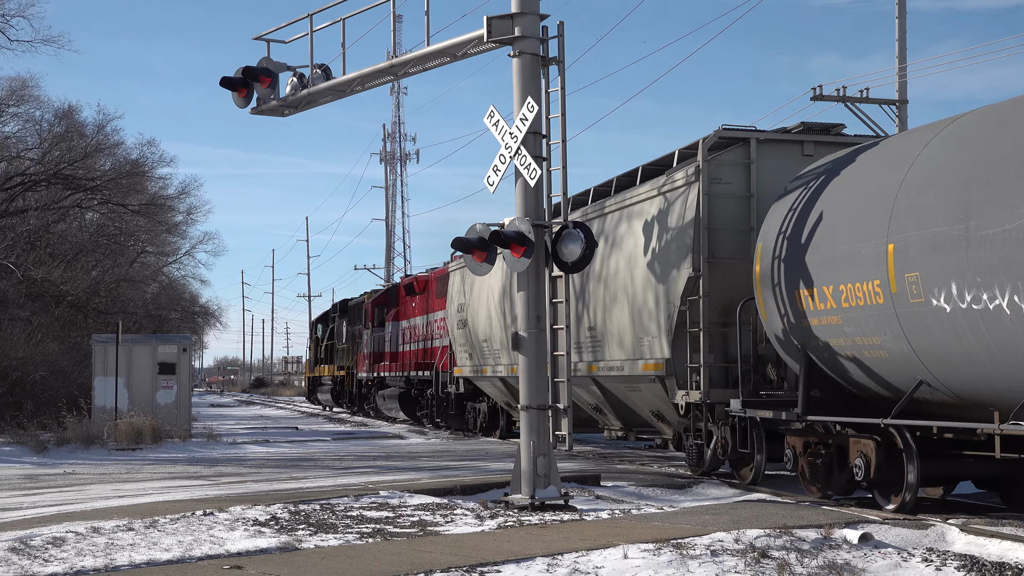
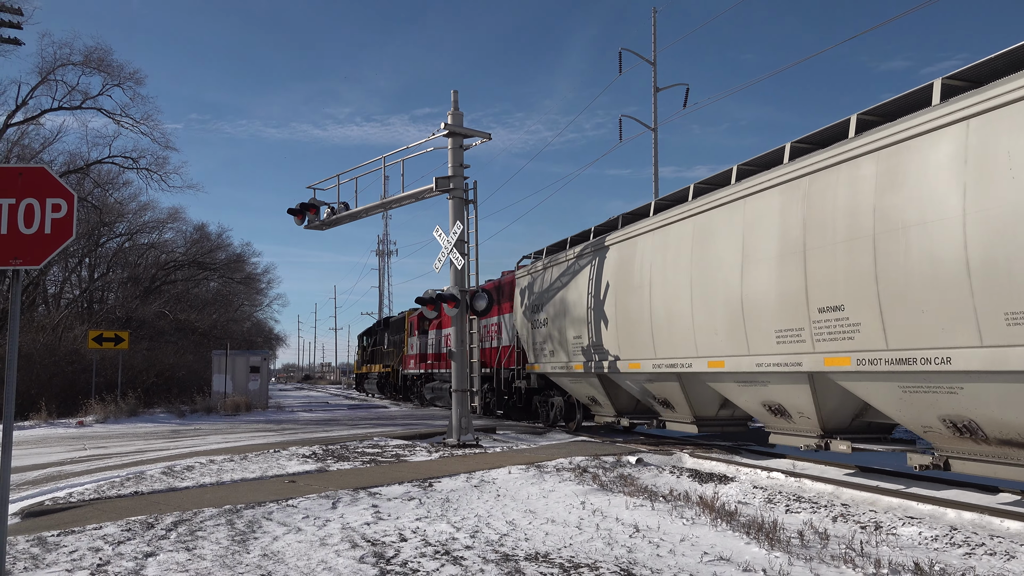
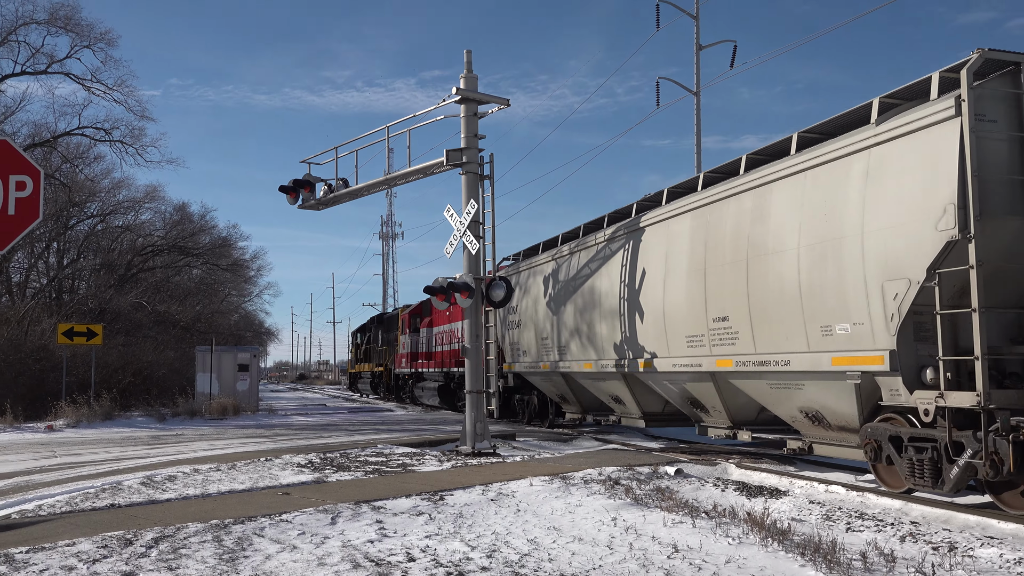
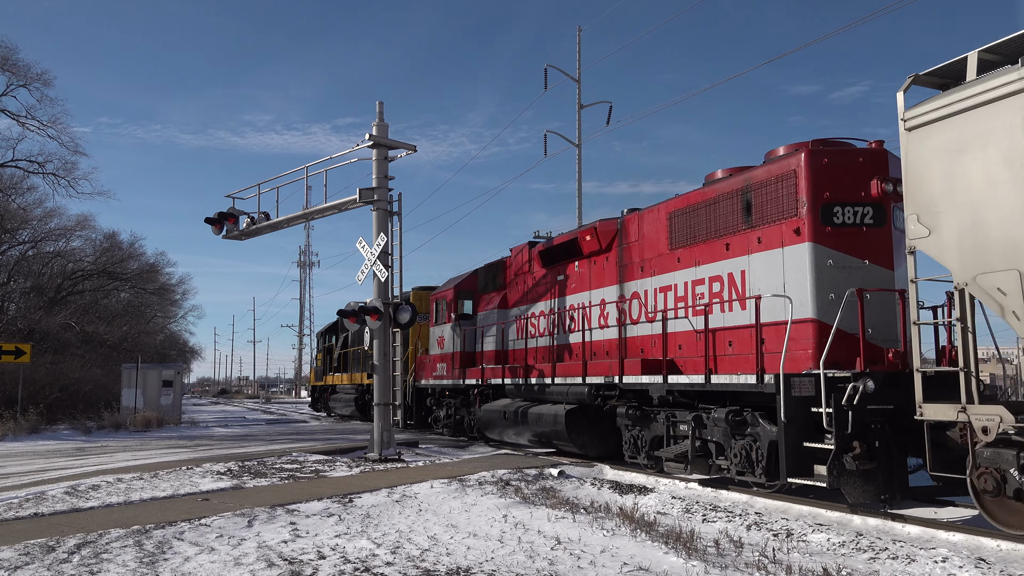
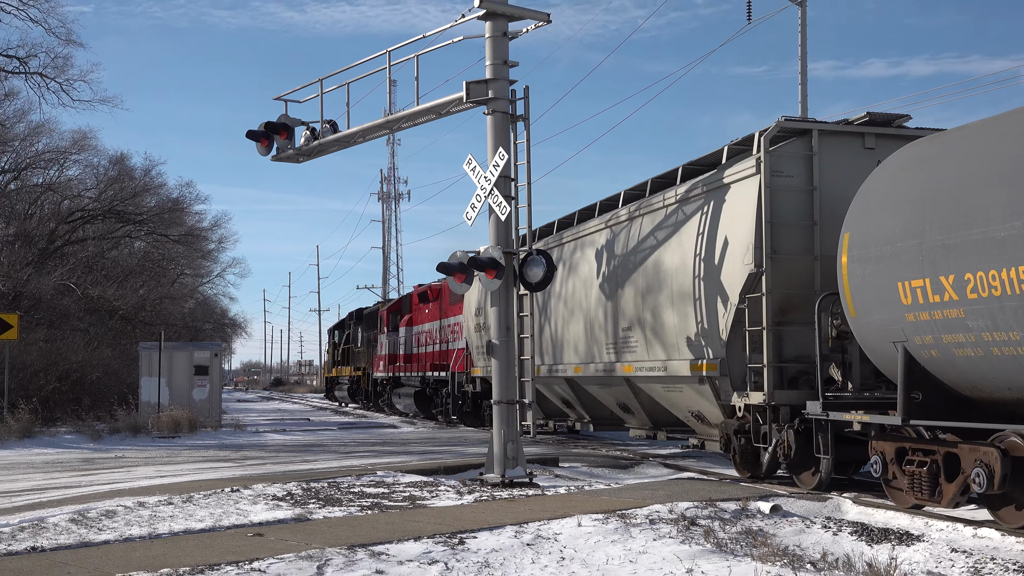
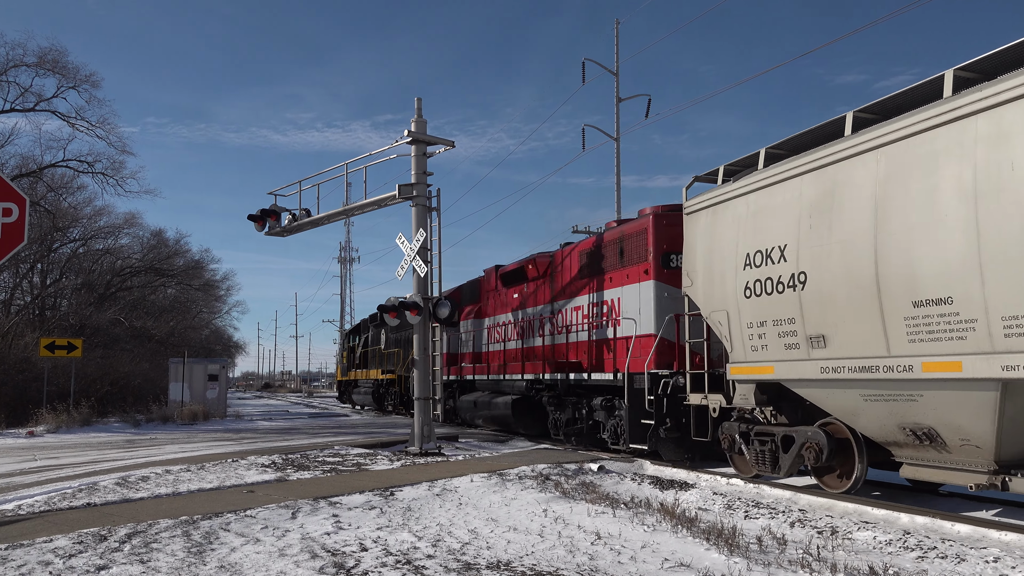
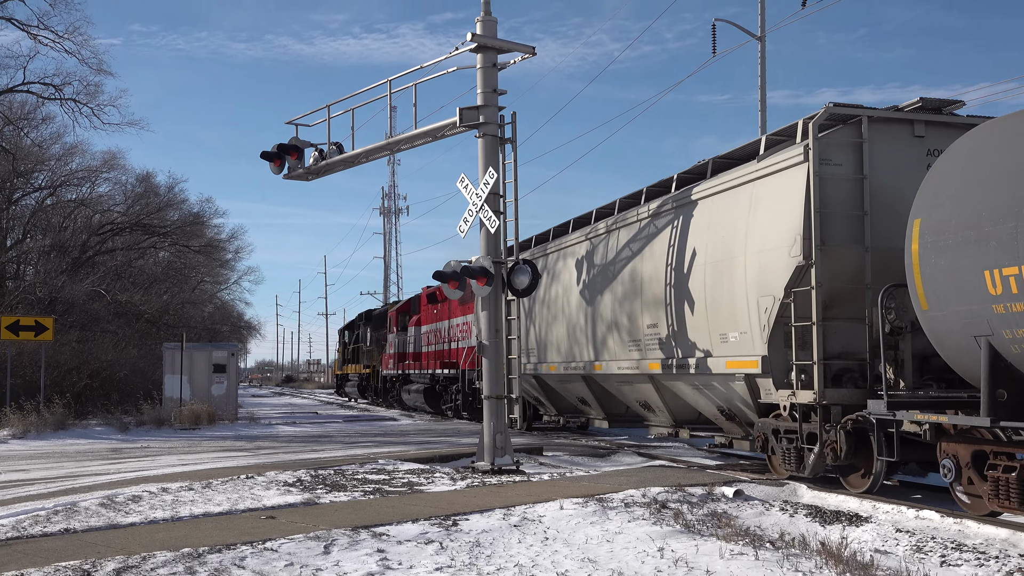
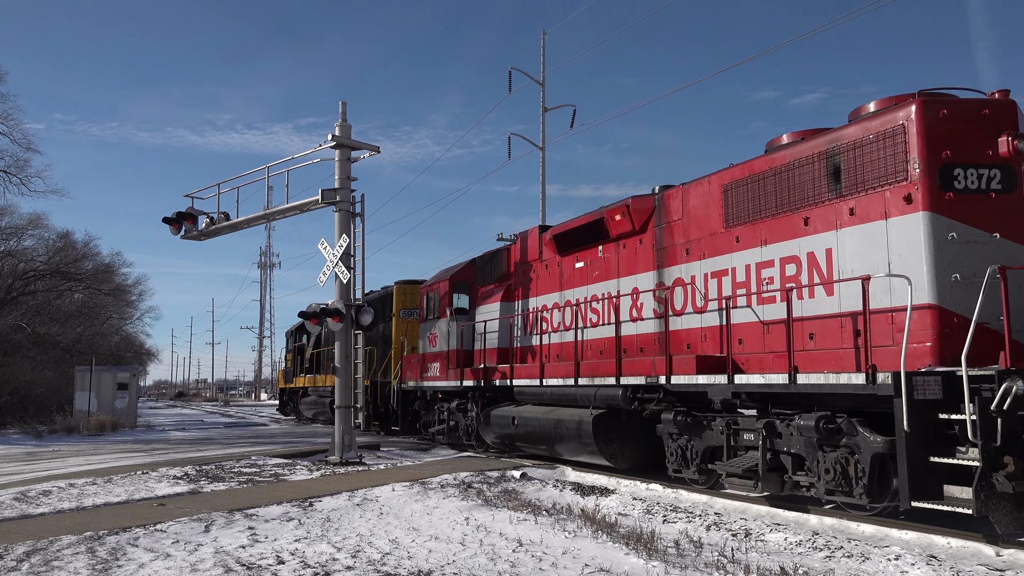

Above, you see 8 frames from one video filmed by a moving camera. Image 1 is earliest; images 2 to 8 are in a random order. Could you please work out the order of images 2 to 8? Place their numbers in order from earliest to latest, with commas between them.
5, 7, 3, 2, 6, 4, 8
